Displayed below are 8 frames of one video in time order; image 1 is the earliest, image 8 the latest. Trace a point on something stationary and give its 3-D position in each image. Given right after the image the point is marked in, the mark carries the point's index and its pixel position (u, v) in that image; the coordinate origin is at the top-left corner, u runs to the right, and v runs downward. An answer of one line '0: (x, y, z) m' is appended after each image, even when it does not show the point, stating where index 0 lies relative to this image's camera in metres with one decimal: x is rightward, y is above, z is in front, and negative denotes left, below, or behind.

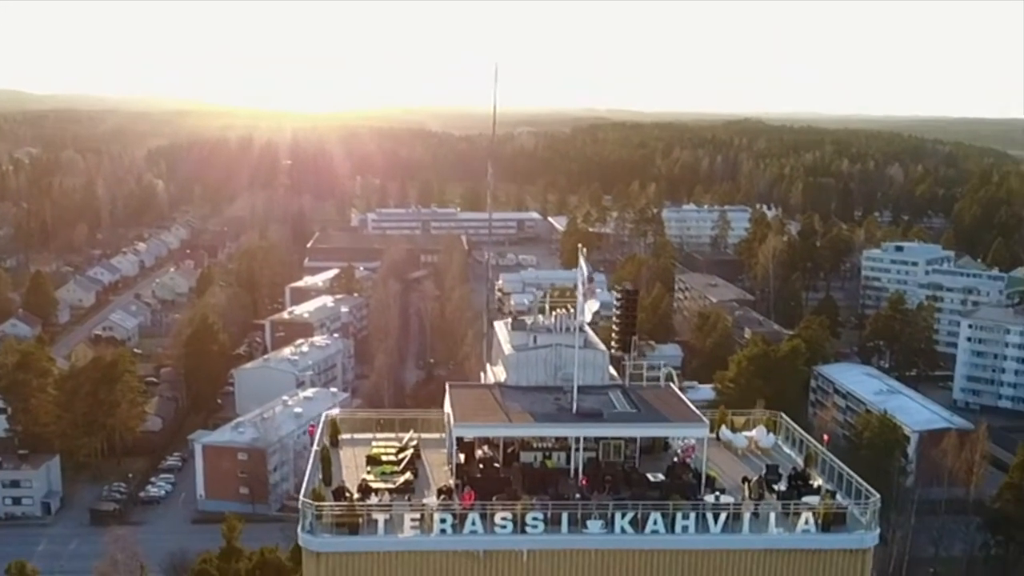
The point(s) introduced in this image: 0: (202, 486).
0: (-5.4, -3.6, +19.7) m
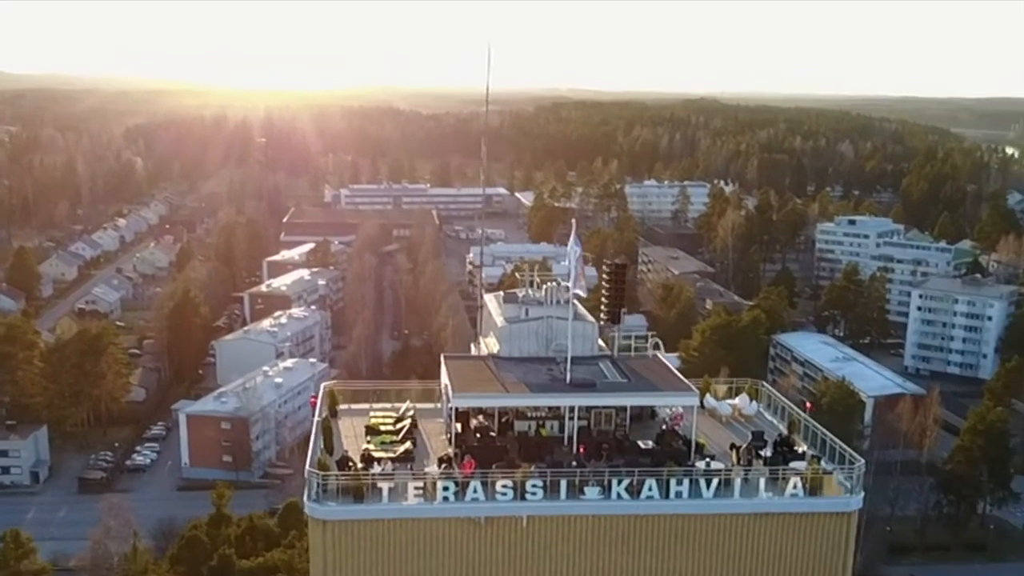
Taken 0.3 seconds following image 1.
0: (-6.0, -3.1, +20.6) m
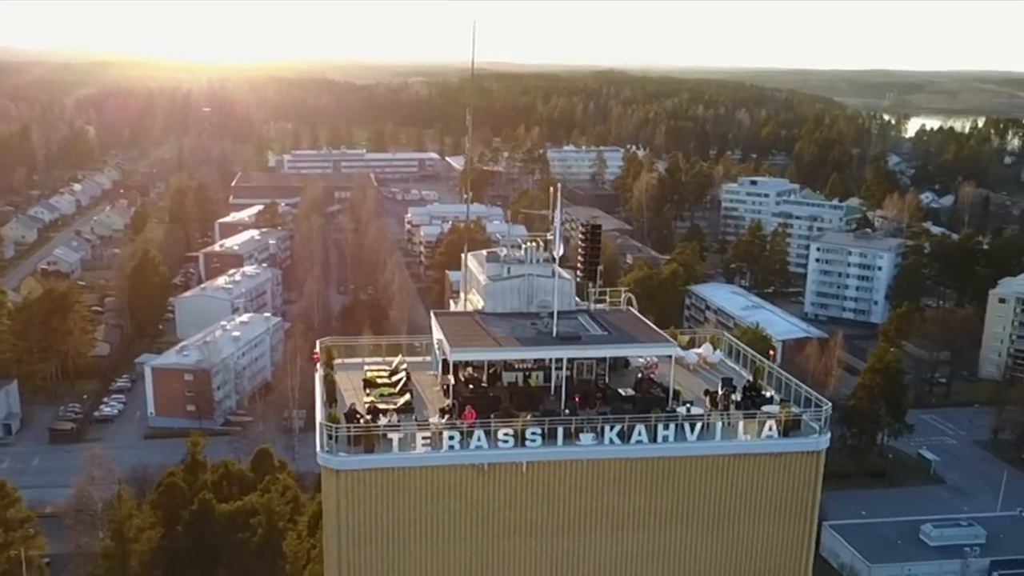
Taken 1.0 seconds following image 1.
0: (-7.2, -2.3, +21.8) m
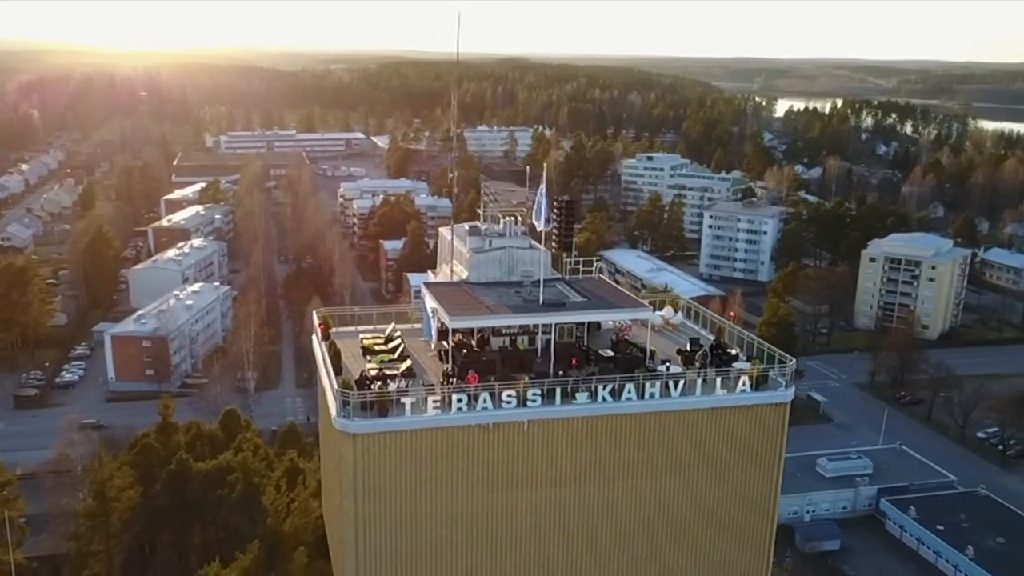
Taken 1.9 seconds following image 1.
0: (-8.6, -1.8, +22.8) m
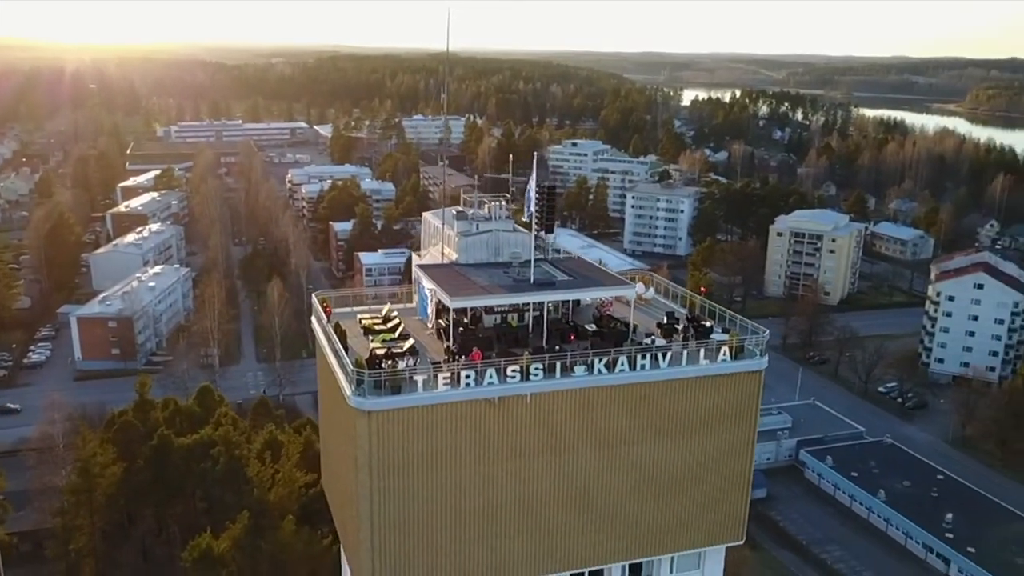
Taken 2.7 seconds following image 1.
0: (-9.6, -1.4, +23.6) m
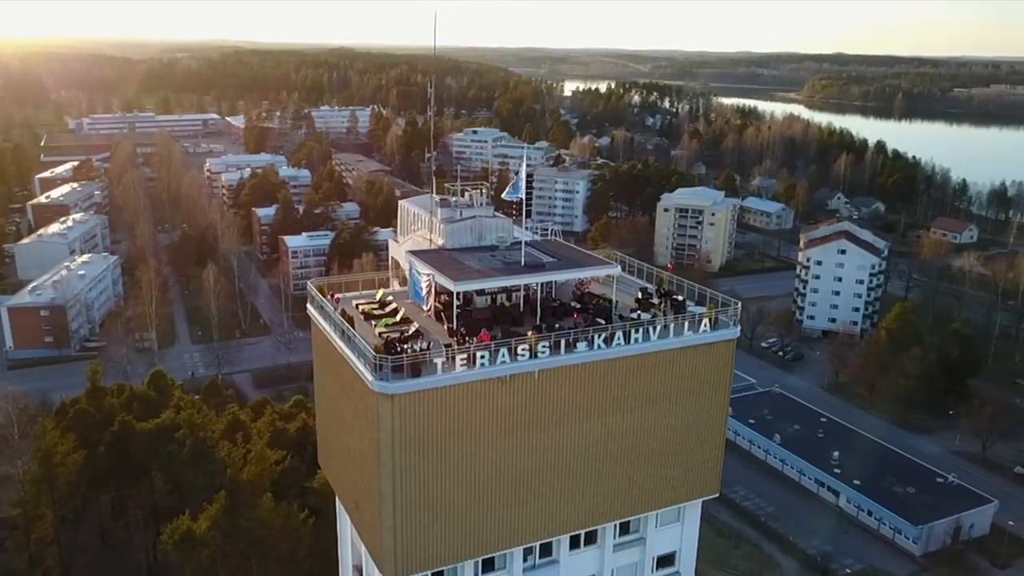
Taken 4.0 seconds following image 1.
0: (-10.8, -1.2, +24.6) m
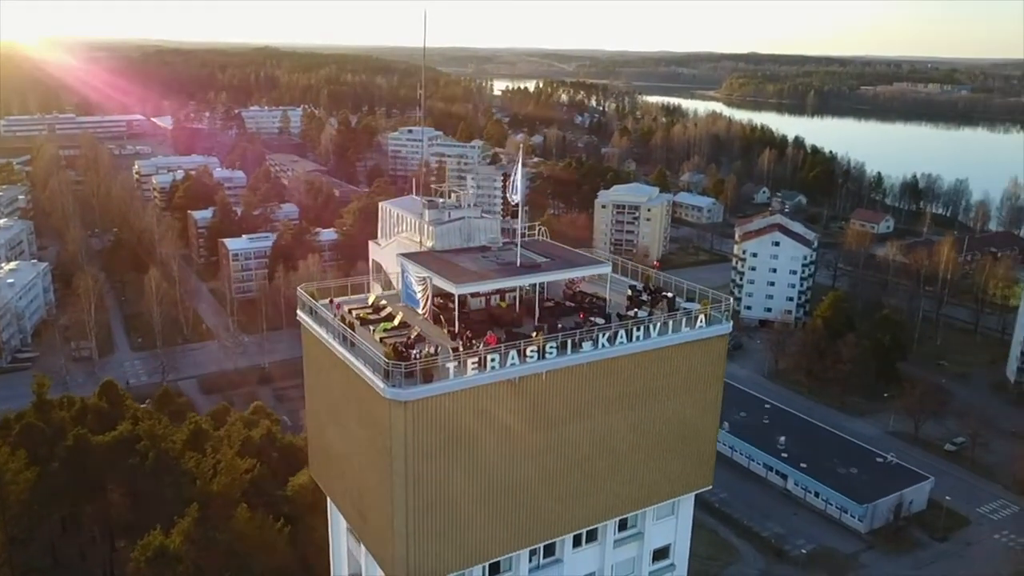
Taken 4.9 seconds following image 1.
0: (-11.5, -1.4, +23.6) m
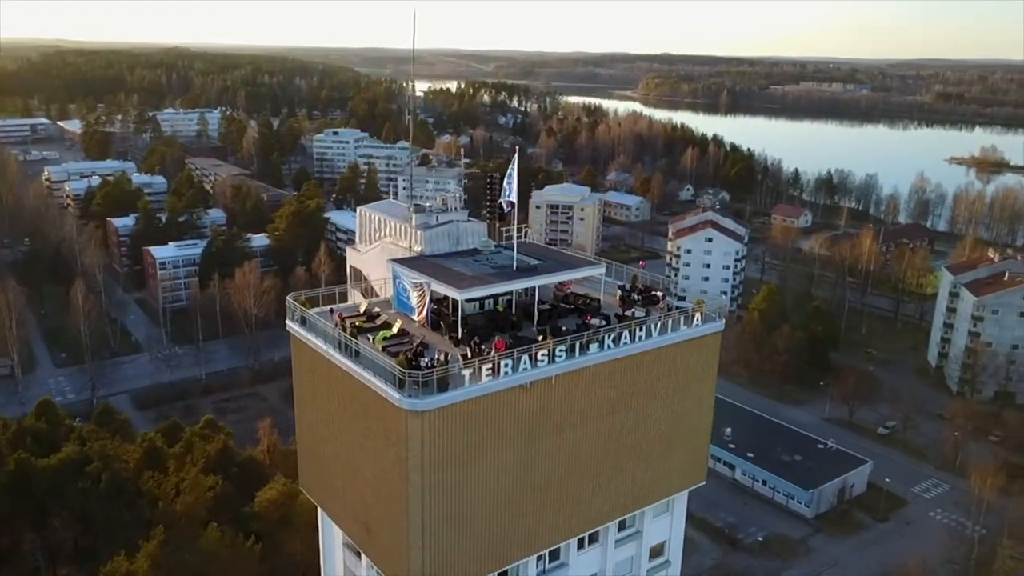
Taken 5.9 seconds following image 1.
0: (-12.2, -1.8, +21.9) m
